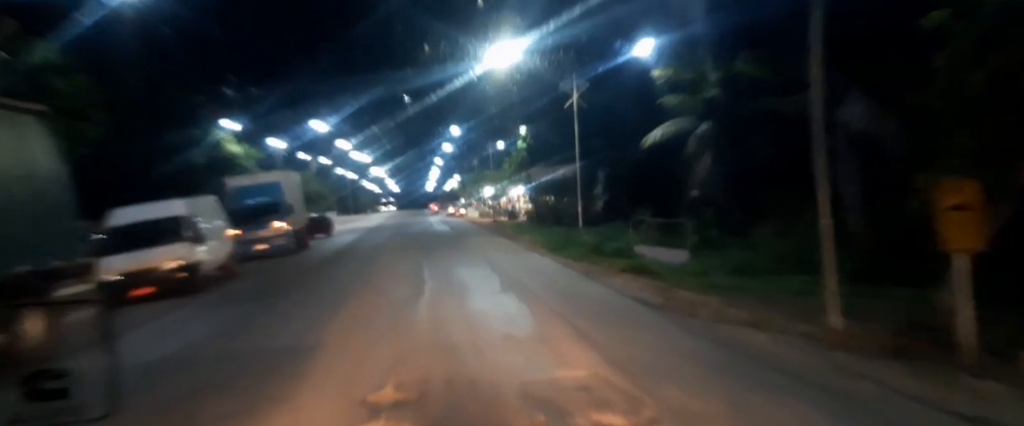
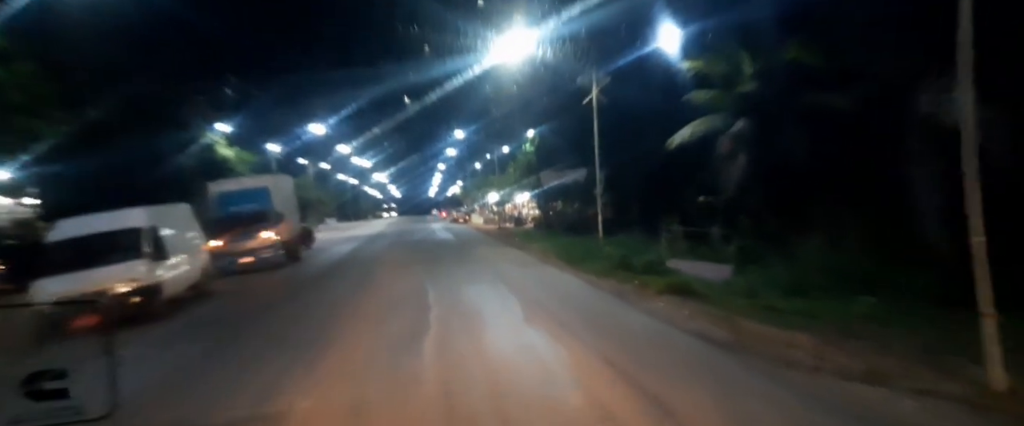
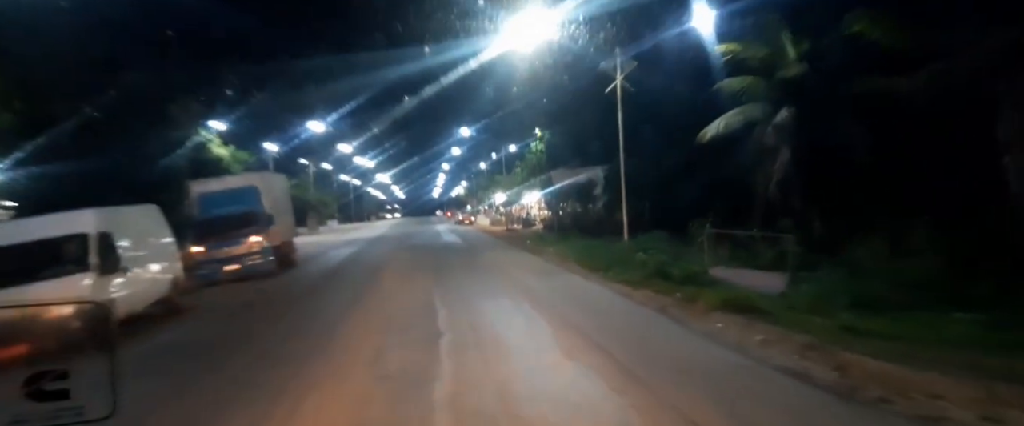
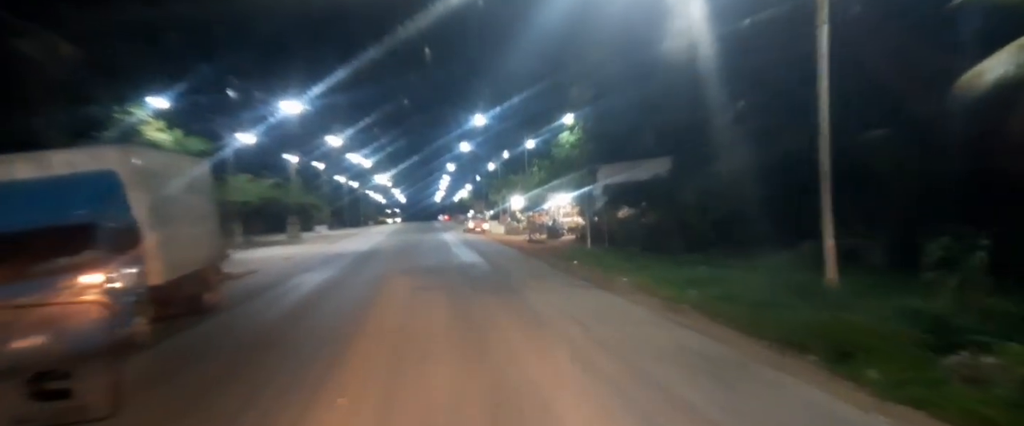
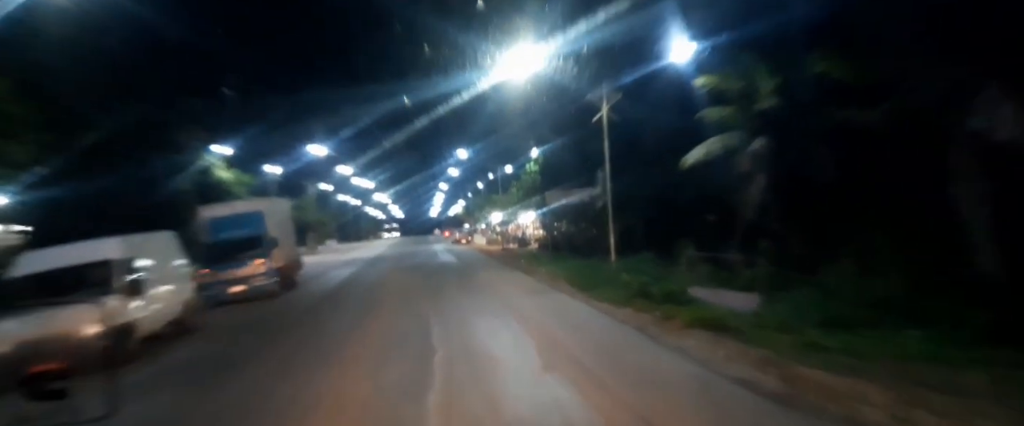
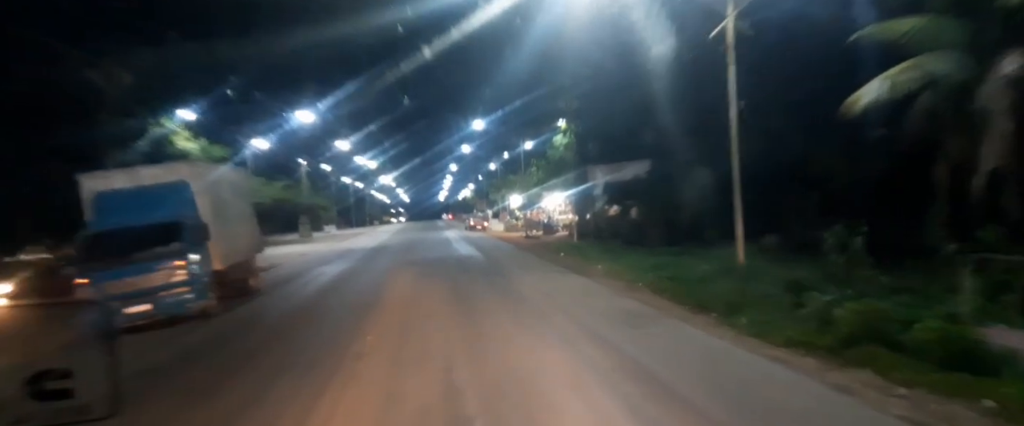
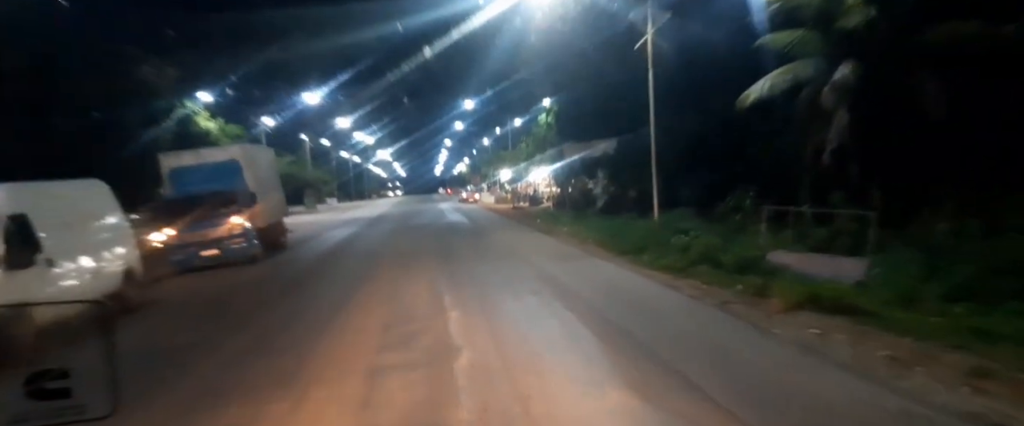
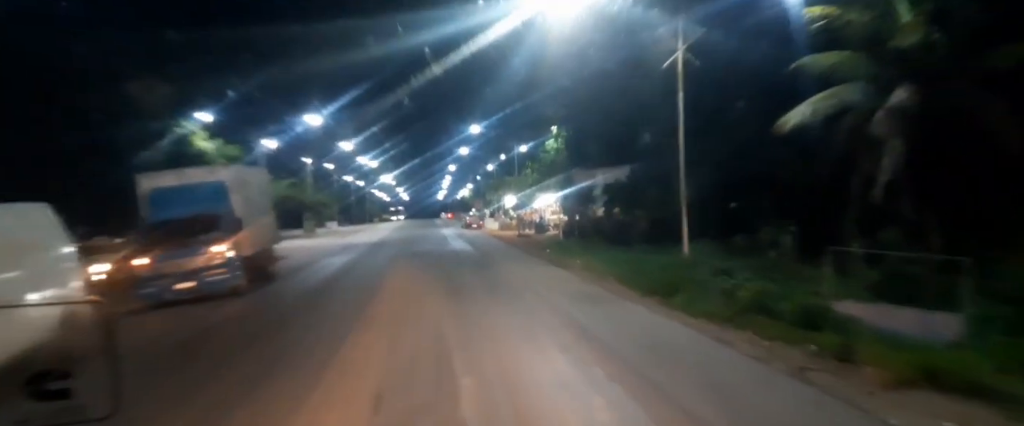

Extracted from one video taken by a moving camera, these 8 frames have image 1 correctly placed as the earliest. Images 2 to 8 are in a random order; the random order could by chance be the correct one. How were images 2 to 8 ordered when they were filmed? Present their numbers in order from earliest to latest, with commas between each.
2, 5, 3, 7, 8, 6, 4
